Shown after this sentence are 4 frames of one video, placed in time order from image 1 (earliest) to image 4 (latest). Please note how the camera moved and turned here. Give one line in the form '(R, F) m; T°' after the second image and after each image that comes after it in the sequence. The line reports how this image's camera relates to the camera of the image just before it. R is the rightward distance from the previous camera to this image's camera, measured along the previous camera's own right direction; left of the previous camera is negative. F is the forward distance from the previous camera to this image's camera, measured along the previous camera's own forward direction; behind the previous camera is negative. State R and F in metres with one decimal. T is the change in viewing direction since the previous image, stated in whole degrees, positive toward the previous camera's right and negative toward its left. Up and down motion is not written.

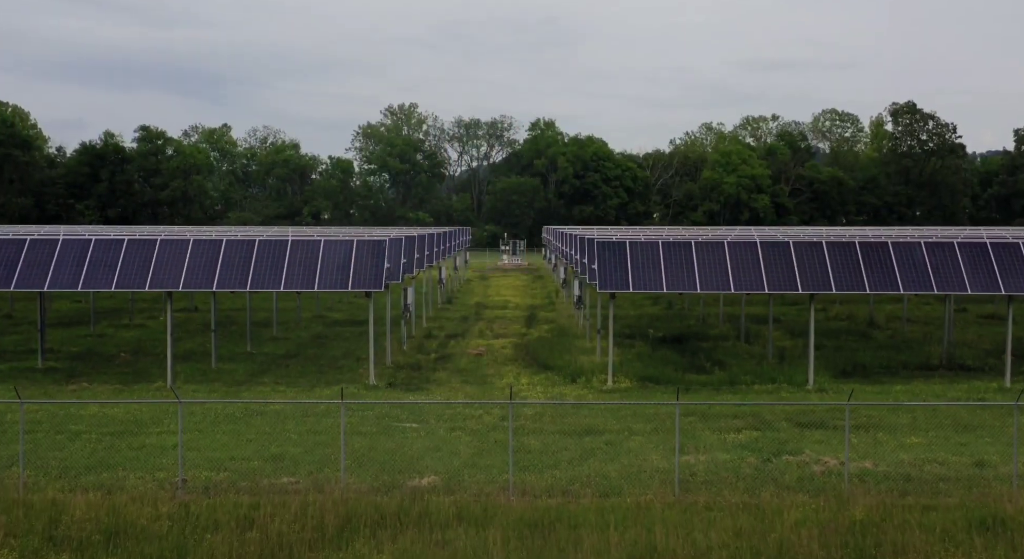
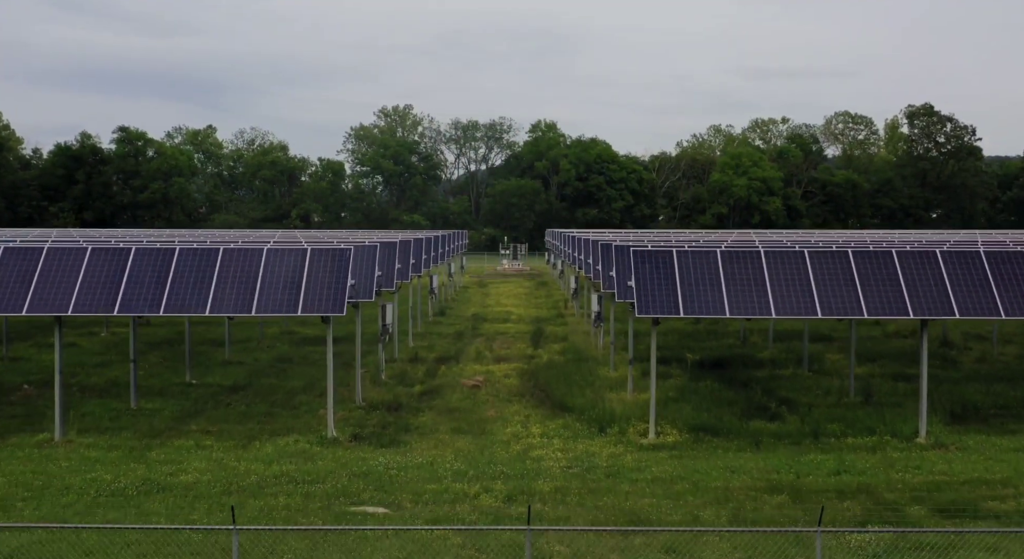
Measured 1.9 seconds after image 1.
(-0.2, +5.4) m; 0°
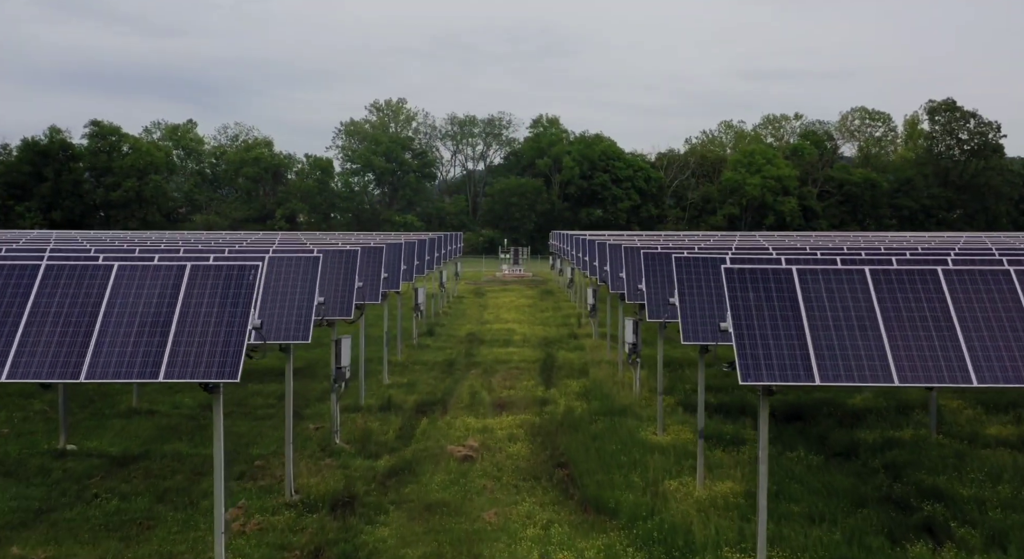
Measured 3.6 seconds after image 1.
(-0.2, +6.3) m; 0°
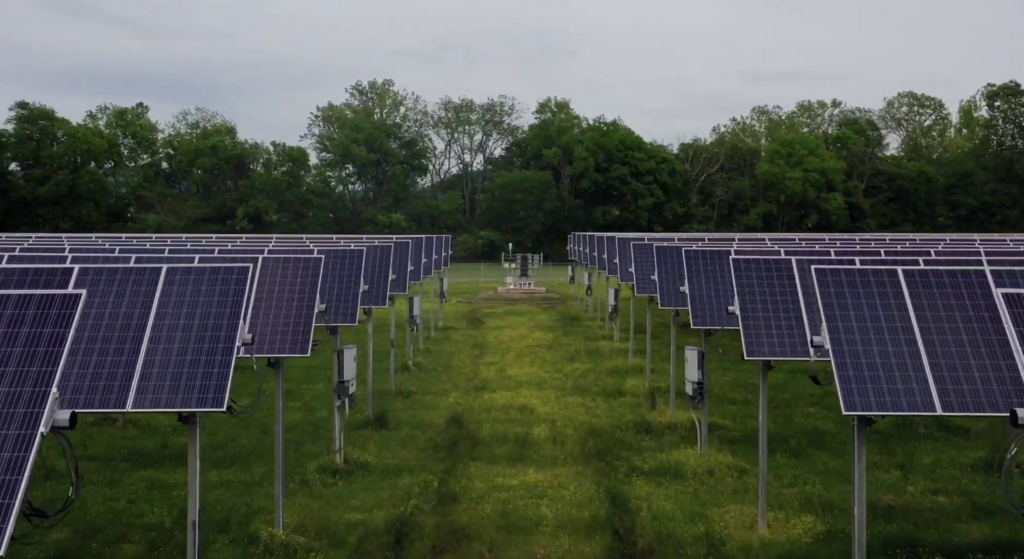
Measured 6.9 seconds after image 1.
(-0.3, +13.8) m; 0°
